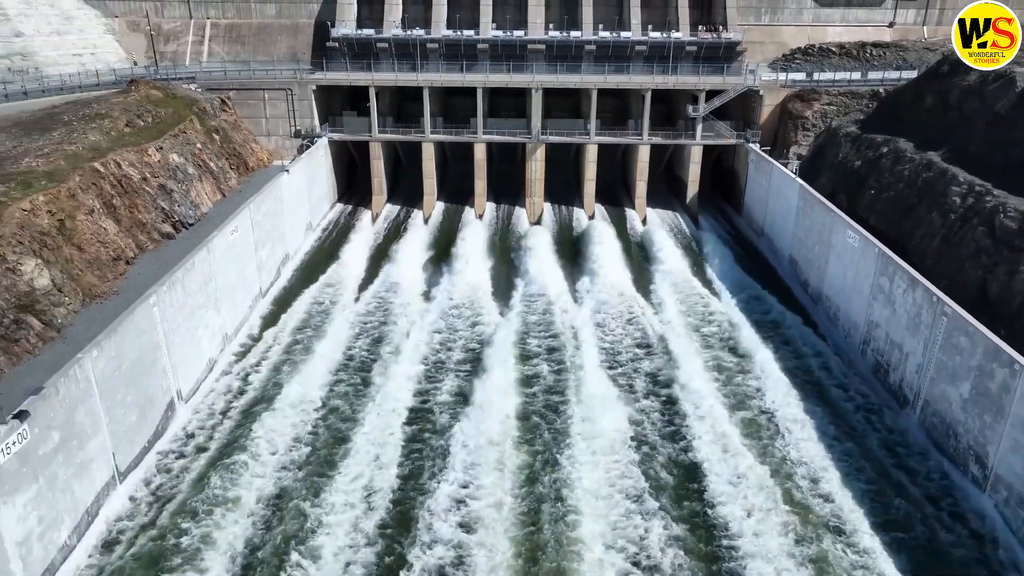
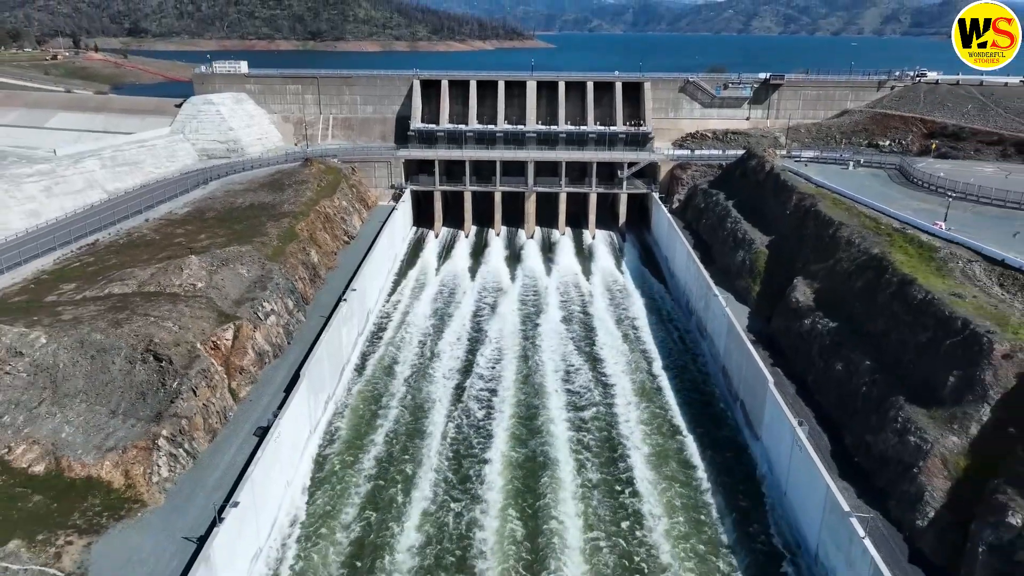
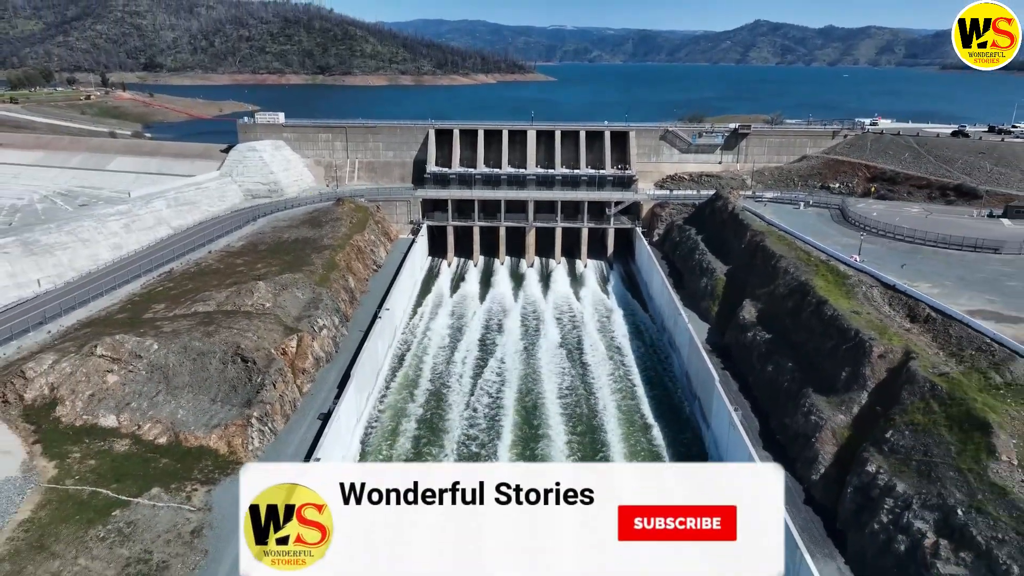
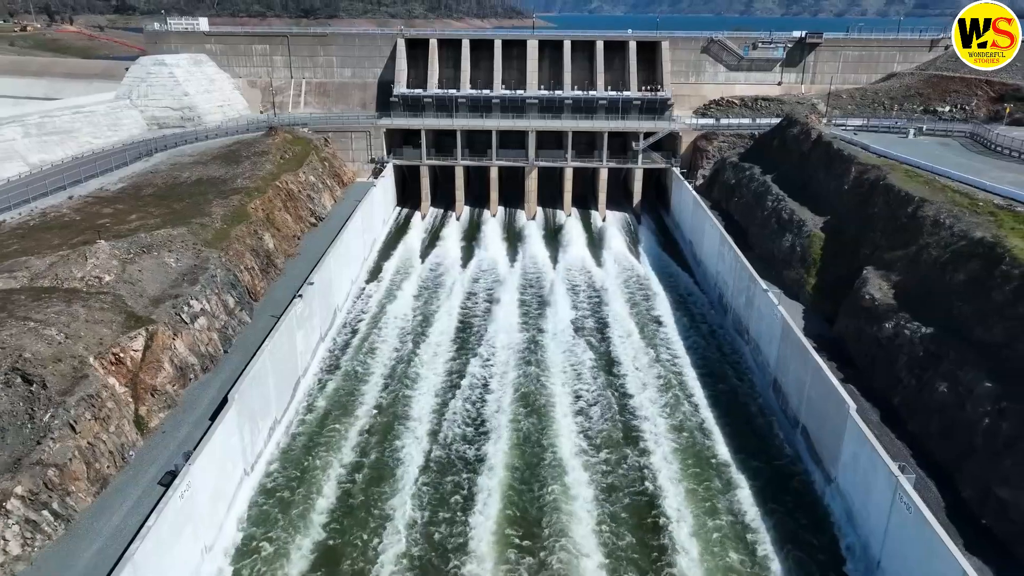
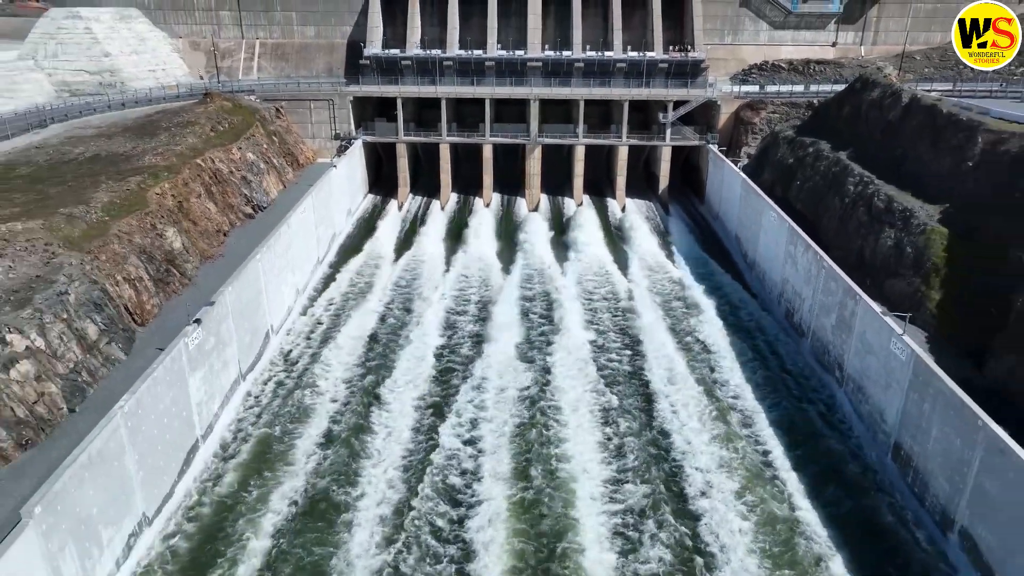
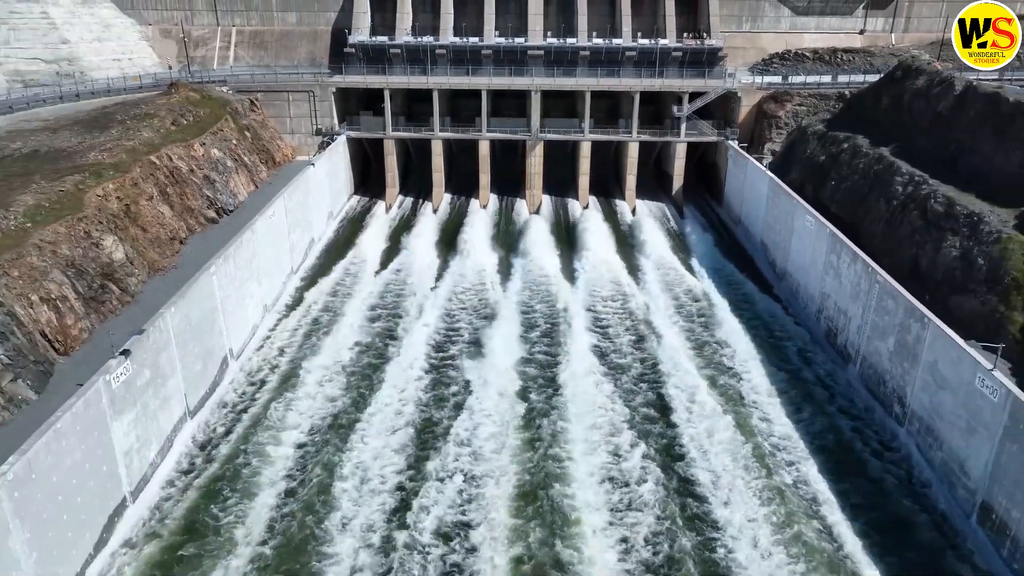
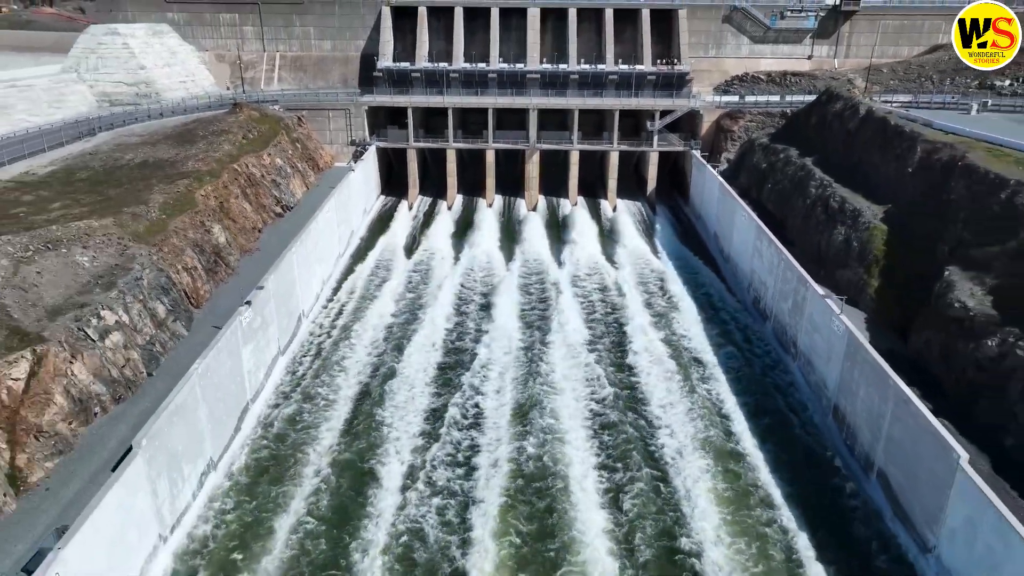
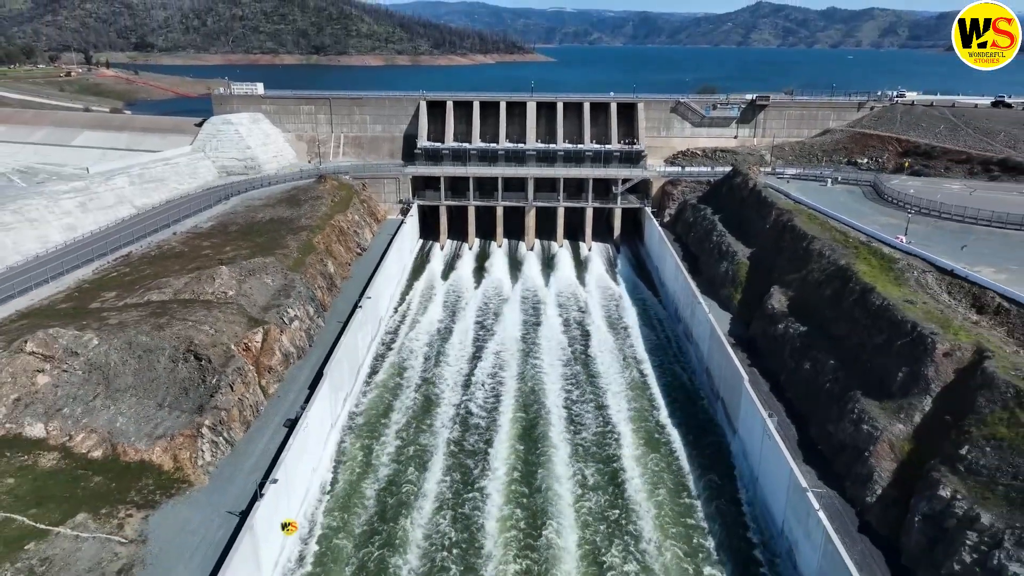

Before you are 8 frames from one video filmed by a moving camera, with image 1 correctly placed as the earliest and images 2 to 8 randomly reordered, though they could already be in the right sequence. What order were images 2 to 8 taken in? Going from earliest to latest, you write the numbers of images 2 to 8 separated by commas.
6, 5, 7, 4, 2, 8, 3
